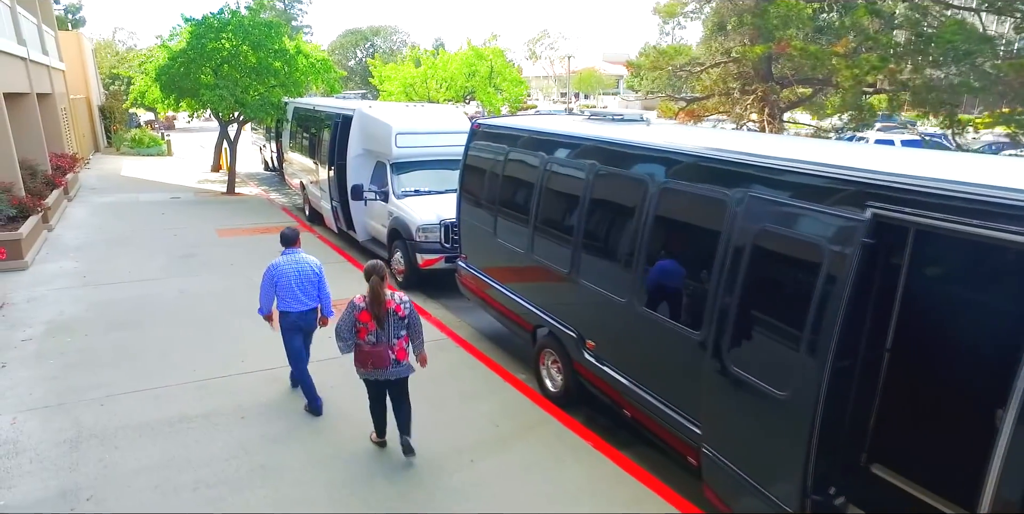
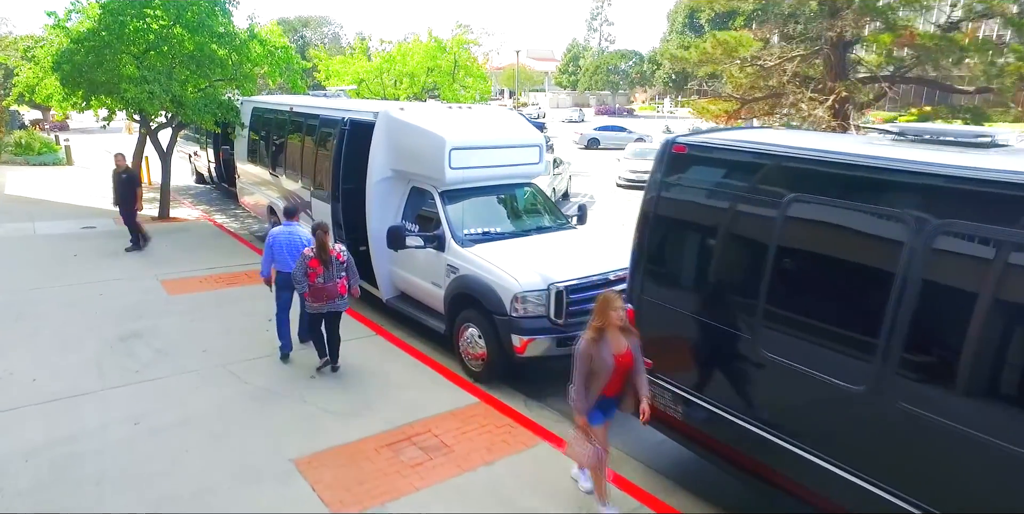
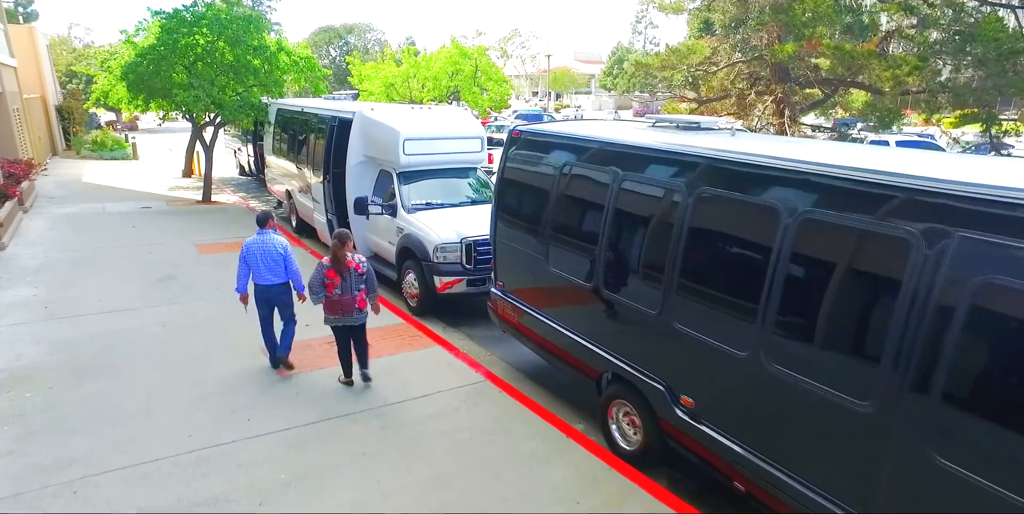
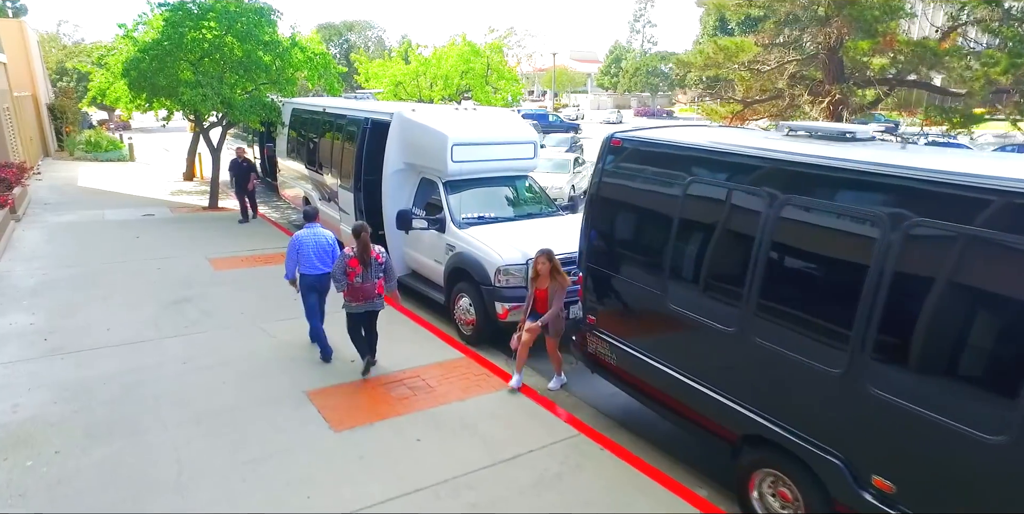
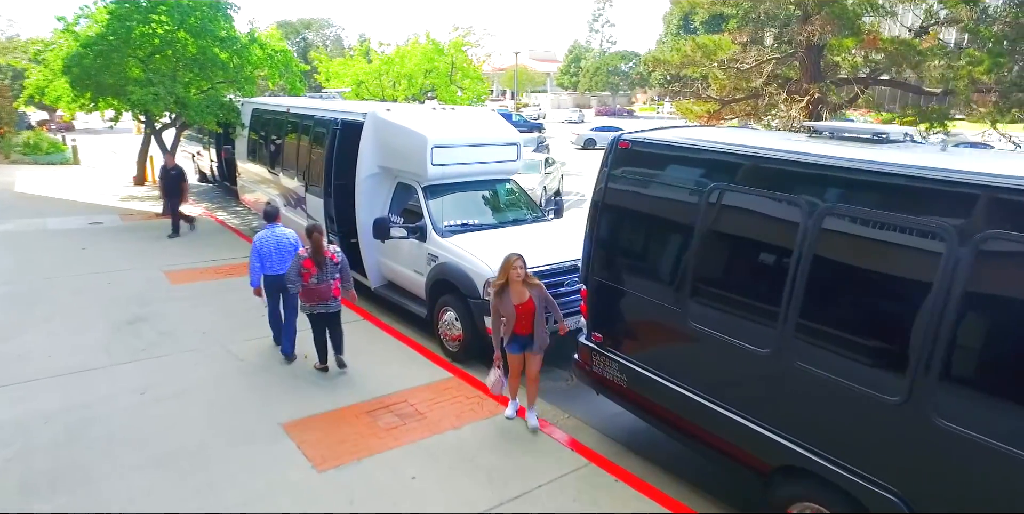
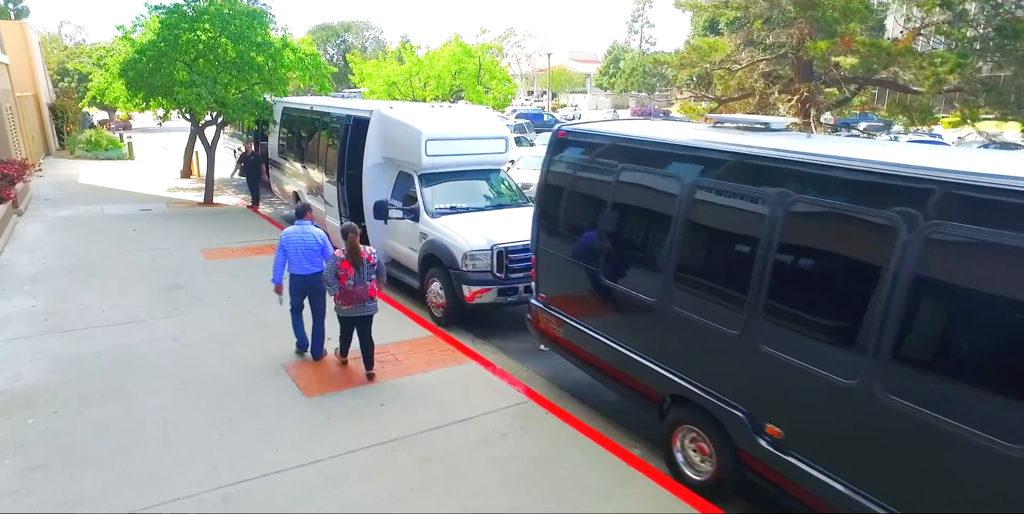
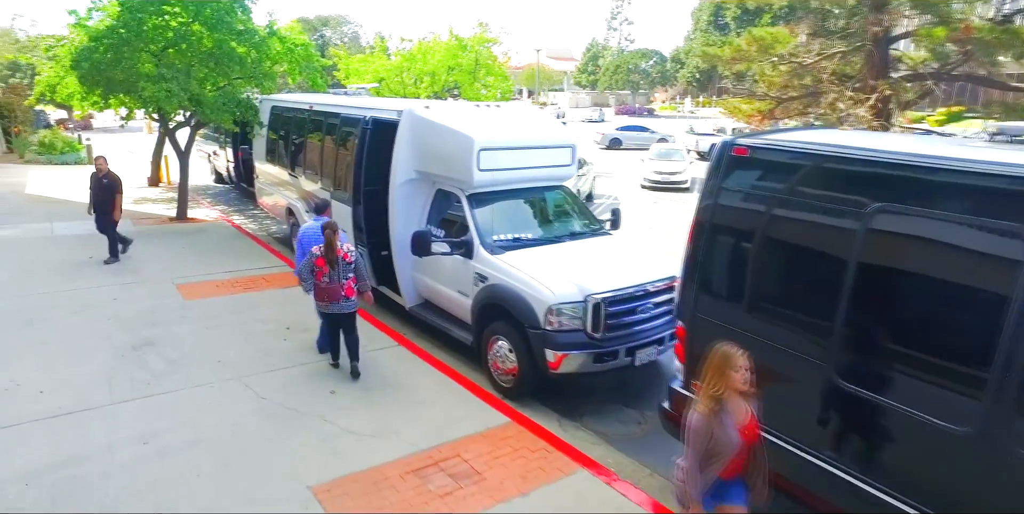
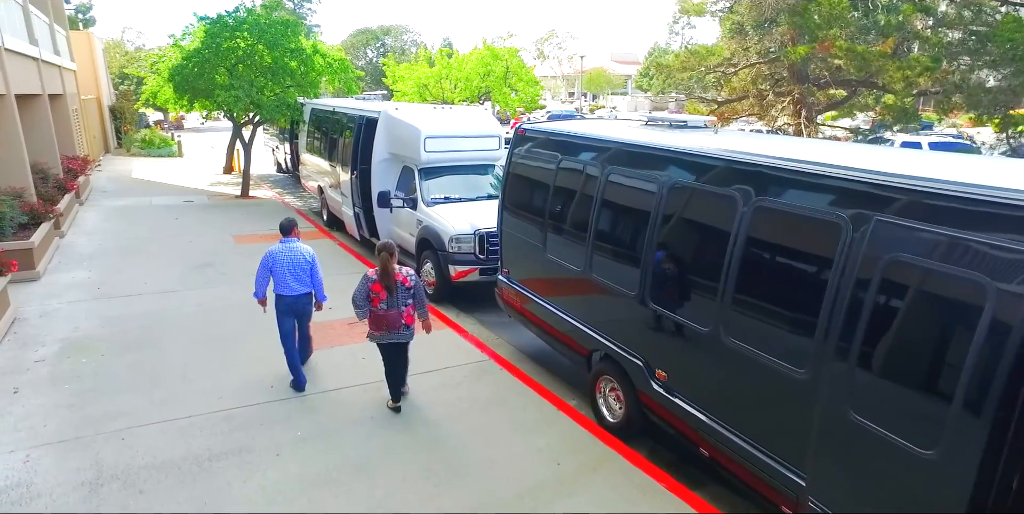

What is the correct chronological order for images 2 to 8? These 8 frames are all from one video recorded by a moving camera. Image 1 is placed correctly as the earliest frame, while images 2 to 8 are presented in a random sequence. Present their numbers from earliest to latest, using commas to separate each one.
8, 3, 6, 4, 5, 2, 7
